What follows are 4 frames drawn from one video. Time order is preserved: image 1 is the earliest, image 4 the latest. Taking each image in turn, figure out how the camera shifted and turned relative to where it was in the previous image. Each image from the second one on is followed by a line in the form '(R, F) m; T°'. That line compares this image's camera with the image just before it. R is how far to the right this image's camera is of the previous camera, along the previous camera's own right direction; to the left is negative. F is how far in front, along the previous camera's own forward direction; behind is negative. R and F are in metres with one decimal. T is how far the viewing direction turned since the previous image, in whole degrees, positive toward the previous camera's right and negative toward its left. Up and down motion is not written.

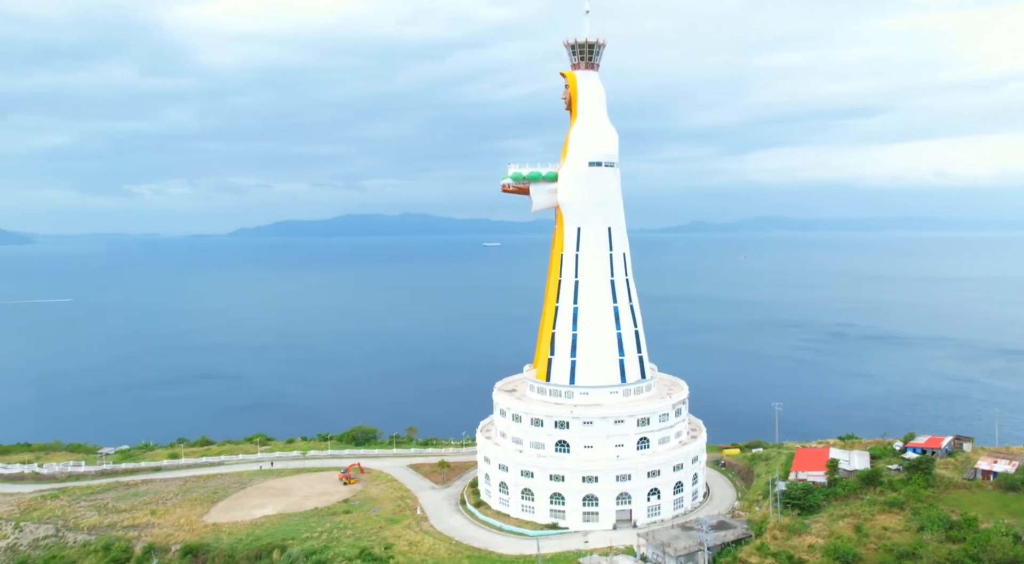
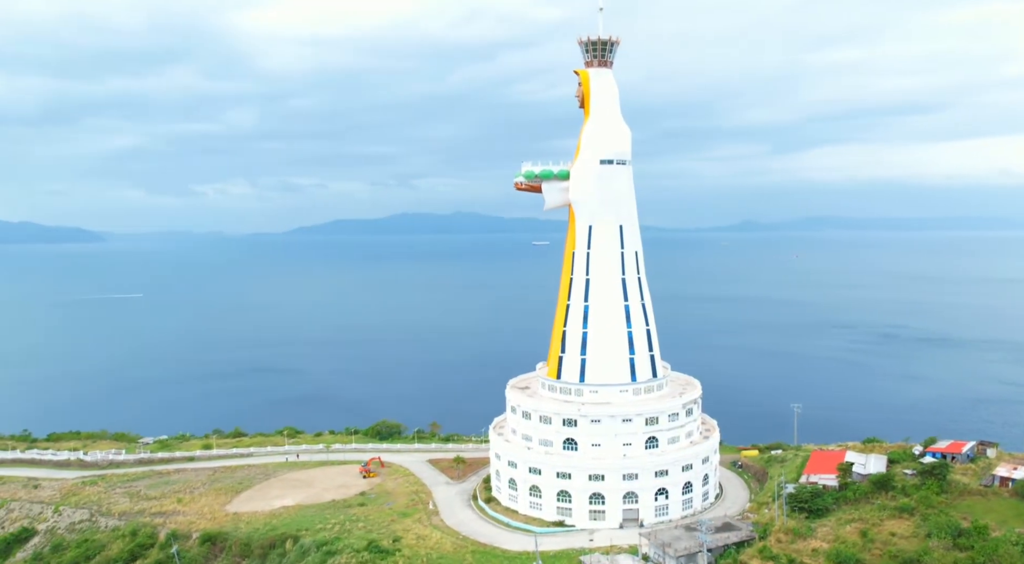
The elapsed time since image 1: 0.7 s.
(+2.4, -0.1) m; -4°
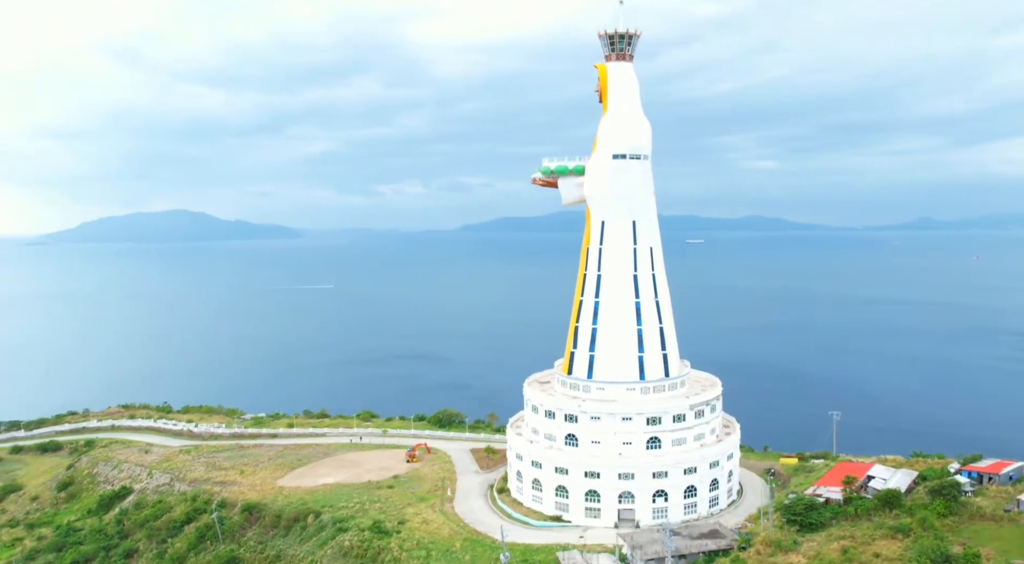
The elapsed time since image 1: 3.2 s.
(+8.7, +0.4) m; -12°
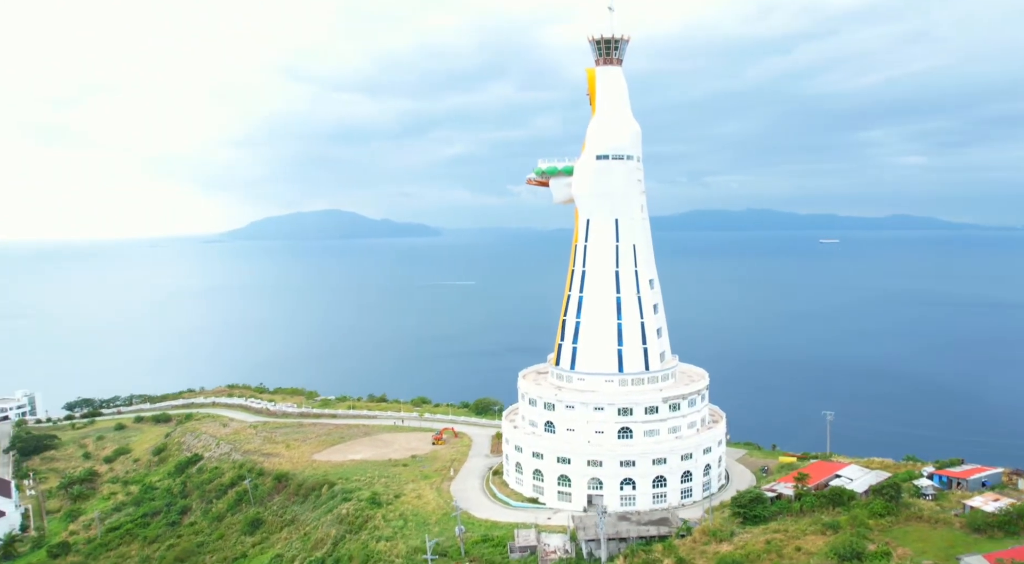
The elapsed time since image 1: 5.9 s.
(+8.6, -1.7) m; -10°
